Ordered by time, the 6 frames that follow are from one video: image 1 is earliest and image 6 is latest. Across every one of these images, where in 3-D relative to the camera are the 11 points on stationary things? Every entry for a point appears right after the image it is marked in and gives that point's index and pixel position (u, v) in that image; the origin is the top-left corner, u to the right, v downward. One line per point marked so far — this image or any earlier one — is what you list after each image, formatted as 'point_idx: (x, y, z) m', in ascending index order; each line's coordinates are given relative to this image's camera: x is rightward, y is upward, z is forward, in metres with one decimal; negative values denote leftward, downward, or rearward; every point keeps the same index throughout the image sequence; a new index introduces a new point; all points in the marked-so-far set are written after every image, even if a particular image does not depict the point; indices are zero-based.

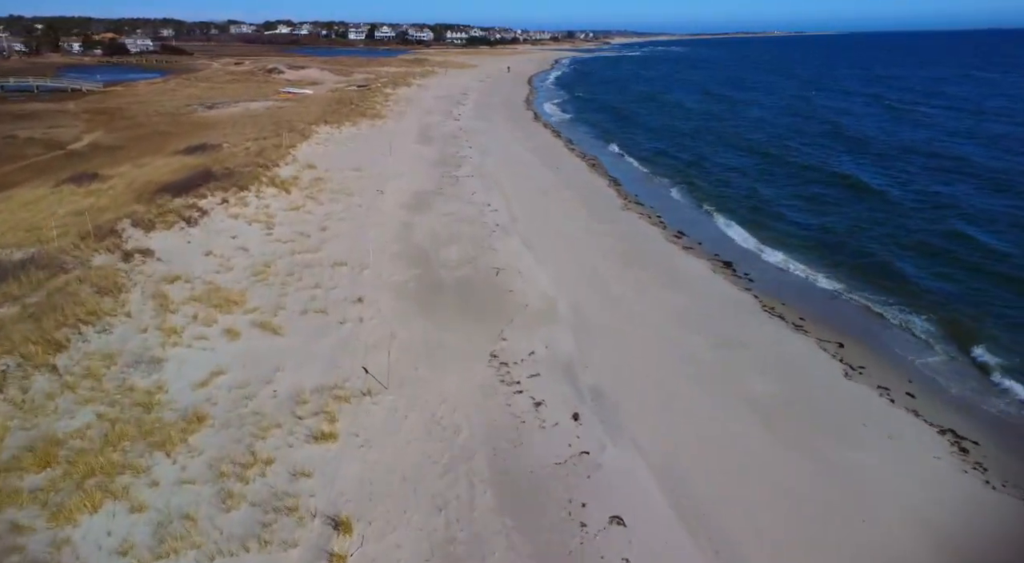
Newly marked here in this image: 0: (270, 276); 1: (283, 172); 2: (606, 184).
0: (-4.0, 0.0, +10.3) m
1: (-6.2, +3.0, +16.9) m
2: (+3.1, +3.0, +19.8) m
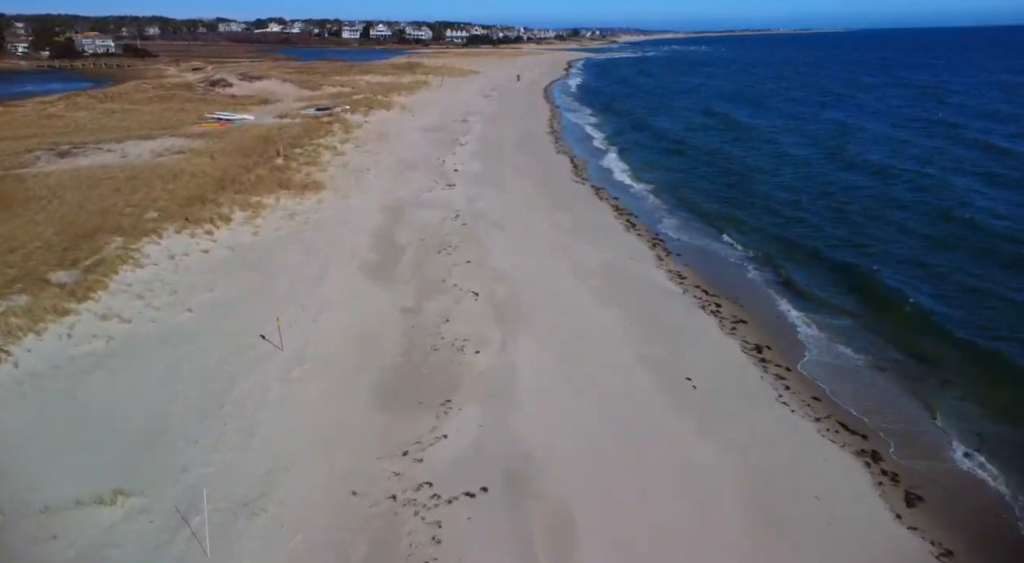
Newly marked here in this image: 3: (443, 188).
0: (-3.1, -5.4, -2.8) m
1: (-5.3, -2.4, +3.8) m
2: (+4.0, -2.4, +6.7) m
3: (-2.2, +2.9, +19.5) m
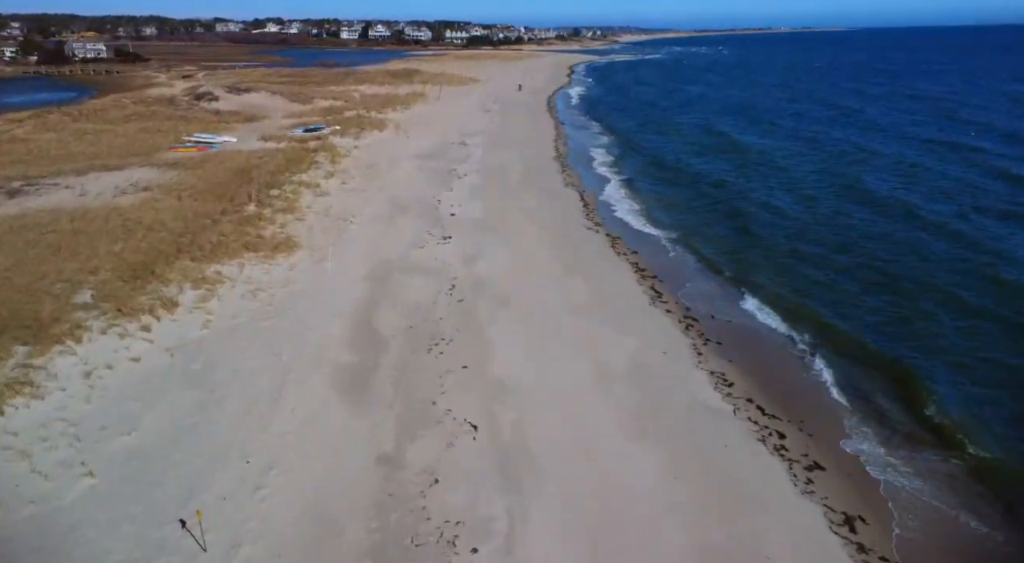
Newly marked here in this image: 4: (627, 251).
0: (-3.0, -7.3, -5.3) m
1: (-5.2, -4.3, +1.3) m
2: (+4.1, -4.3, +4.2) m
3: (-2.0, +1.1, +17.0) m
4: (+3.3, +0.8, +17.6) m
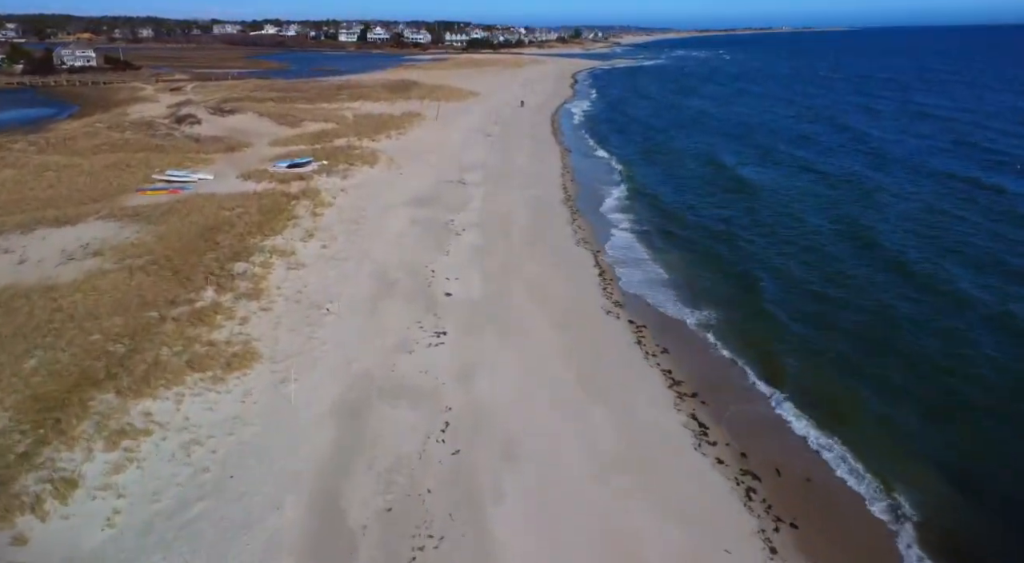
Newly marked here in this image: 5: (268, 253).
0: (-2.8, -9.7, -8.2) m
1: (-5.0, -6.8, -1.6) m
2: (+4.3, -6.7, +1.3) m
3: (-1.9, -1.4, +14.1) m
4: (+3.4, -1.6, +14.7) m
5: (-7.2, +0.9, +18.3) m
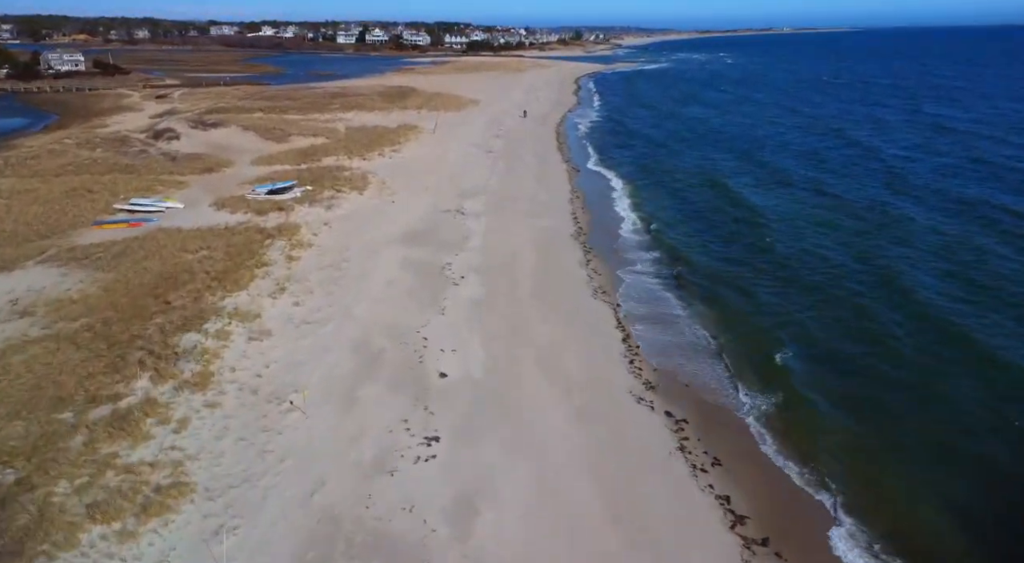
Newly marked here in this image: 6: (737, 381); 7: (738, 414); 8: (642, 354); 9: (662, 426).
0: (-2.7, -11.4, -11.3) m
1: (-4.8, -8.5, -4.7) m
2: (+4.5, -8.5, -1.8) m
3: (-1.7, -3.1, +11.0) m
4: (+3.6, -3.3, +11.6) m
5: (-7.0, -0.8, +15.2) m
6: (+5.4, -2.3, +14.7) m
7: (+4.9, -2.7, +13.4) m
8: (+3.3, -1.8, +15.6) m
9: (+3.1, -2.9, +12.4) m
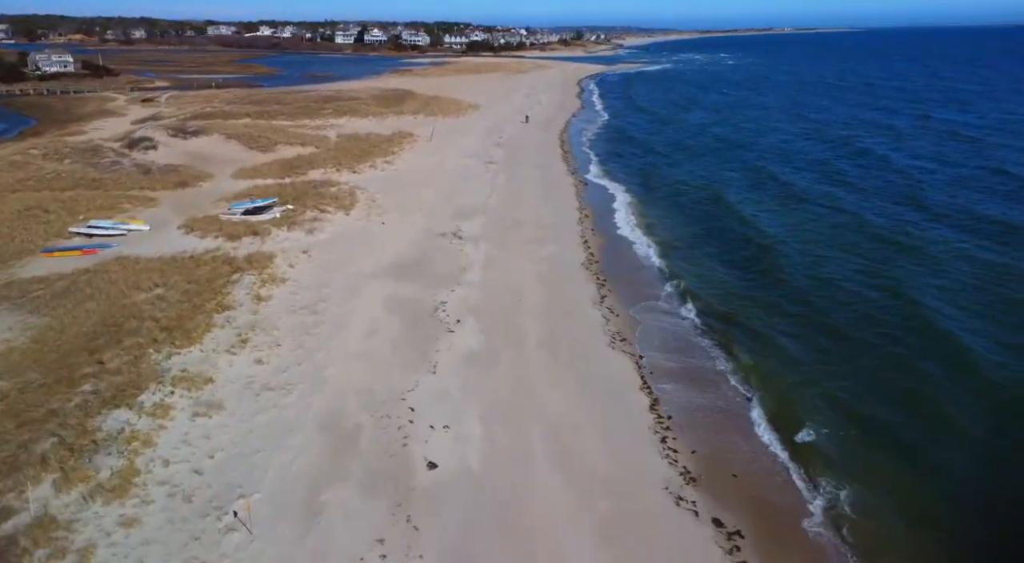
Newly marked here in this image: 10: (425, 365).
0: (-2.6, -12.6, -14.1) m
1: (-4.7, -9.6, -7.5) m
2: (+4.6, -9.7, -4.6) m
3: (-1.6, -4.3, +8.2) m
4: (+3.7, -4.5, +8.8) m
5: (-6.8, -2.0, +12.4) m
6: (+5.5, -3.5, +12.0) m
7: (+5.0, -4.0, +10.7) m
8: (+3.4, -3.0, +12.9) m
9: (+3.2, -4.1, +9.6) m
10: (-2.0, -1.8, +14.4) m
